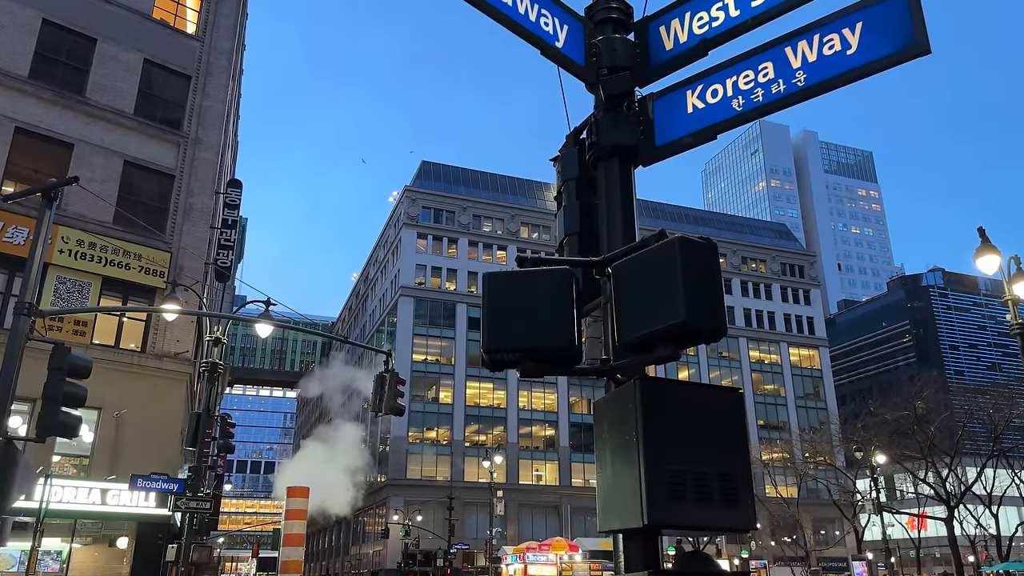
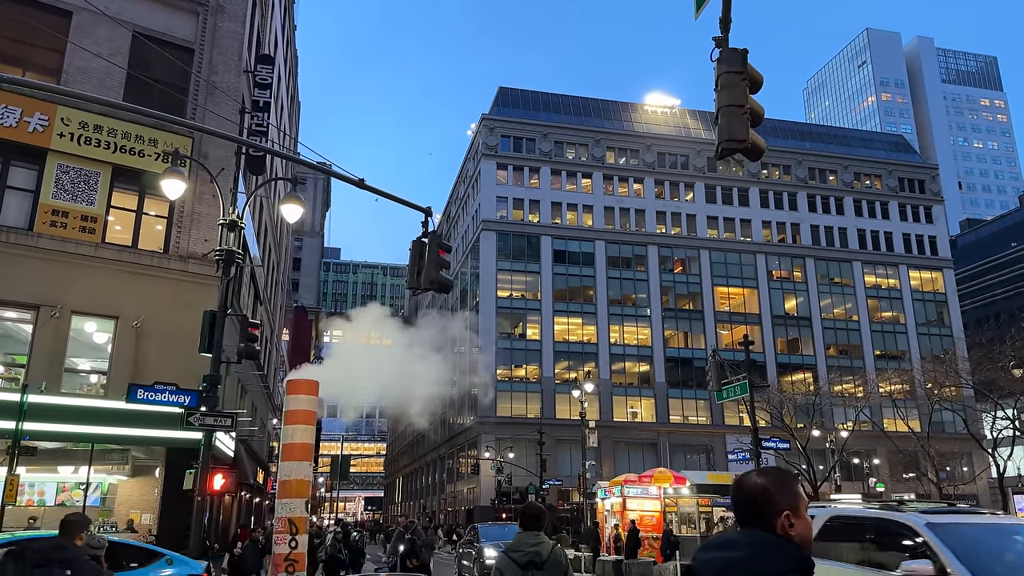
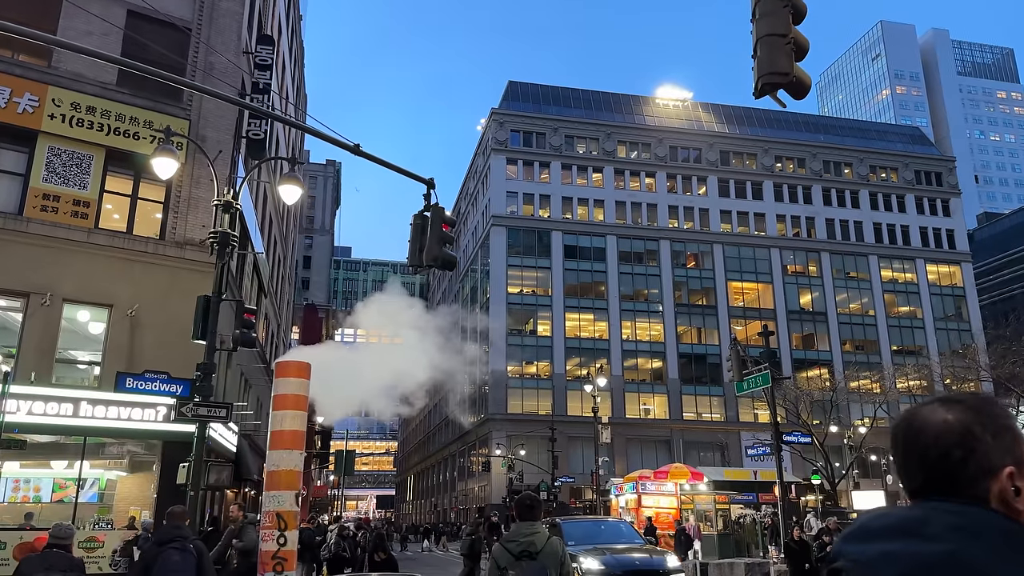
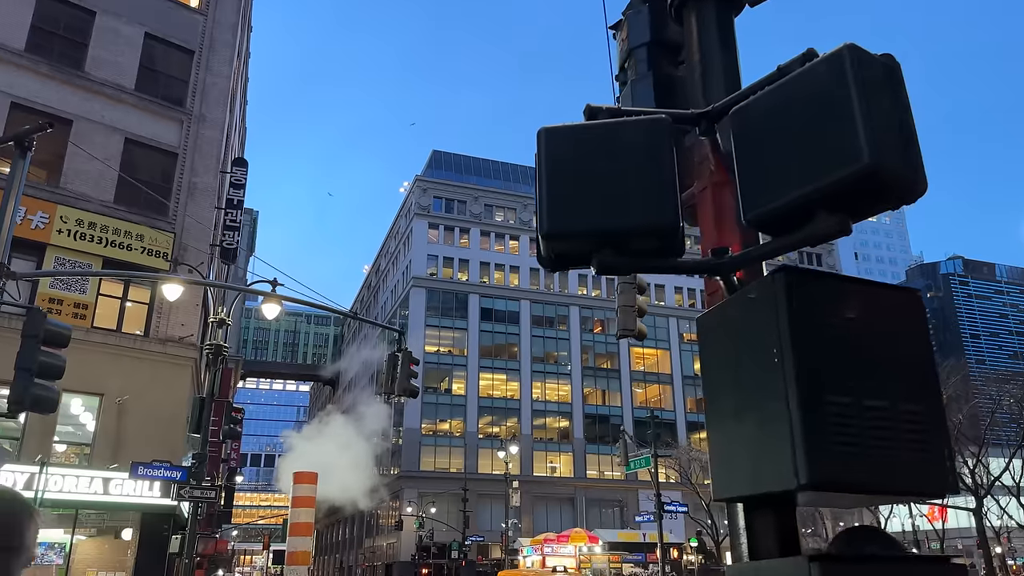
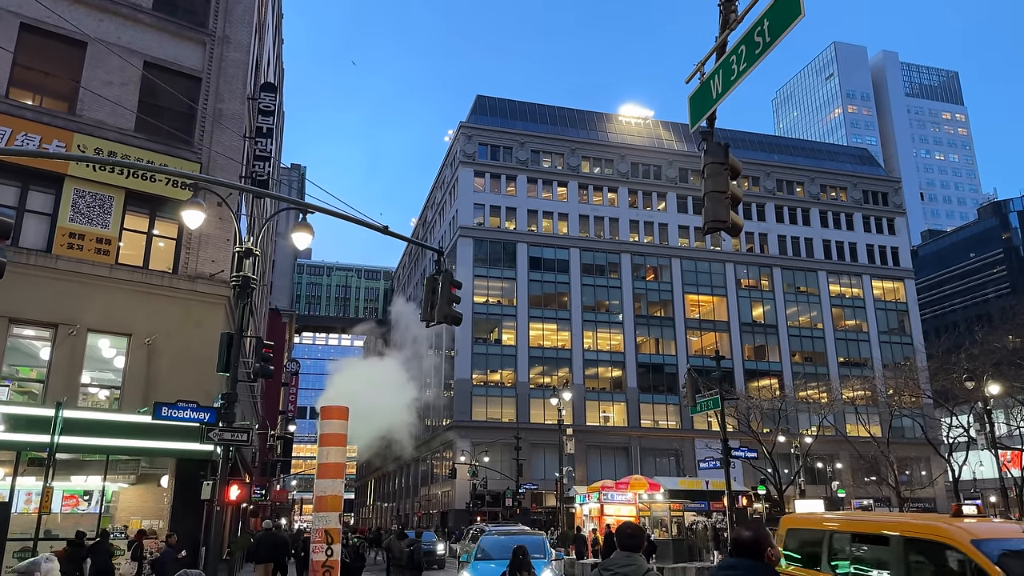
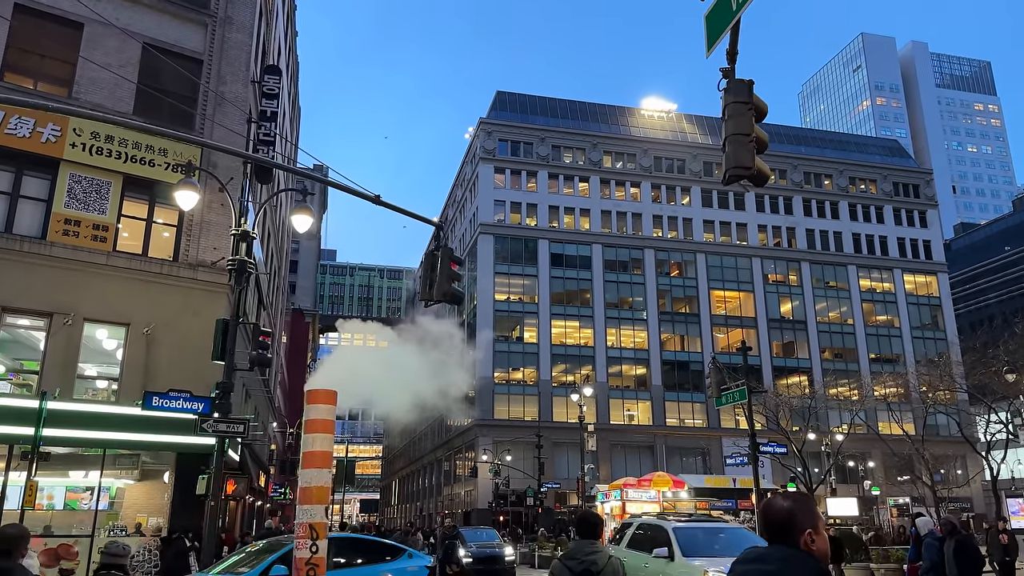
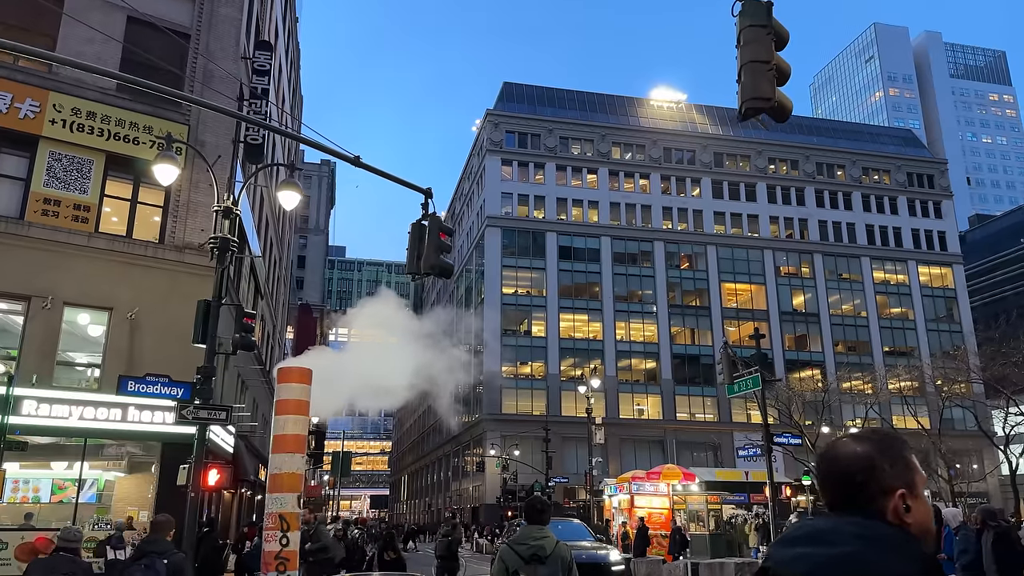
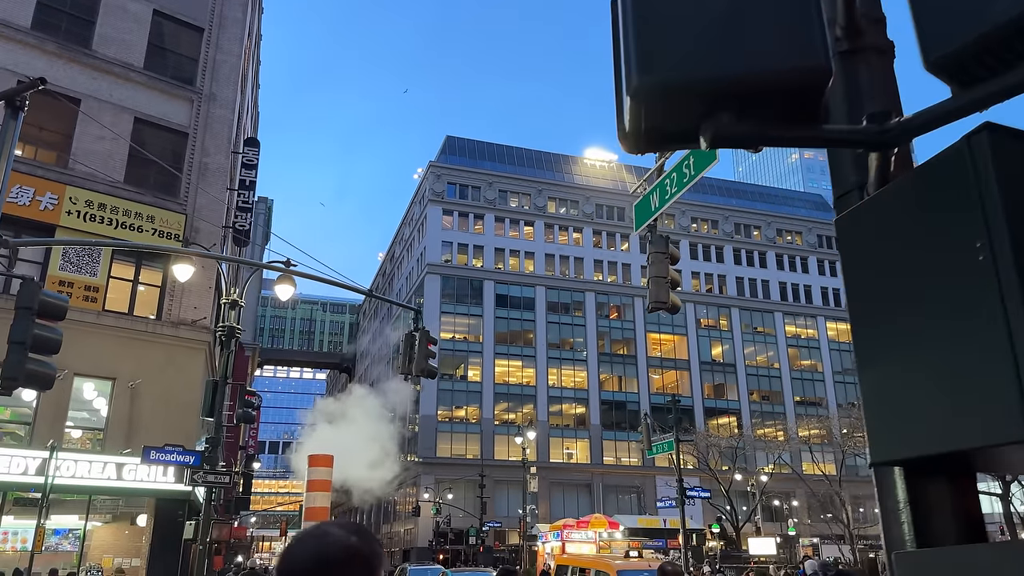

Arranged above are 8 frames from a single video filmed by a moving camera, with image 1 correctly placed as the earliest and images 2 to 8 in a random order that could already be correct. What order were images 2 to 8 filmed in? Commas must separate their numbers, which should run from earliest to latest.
4, 8, 5, 6, 2, 7, 3
